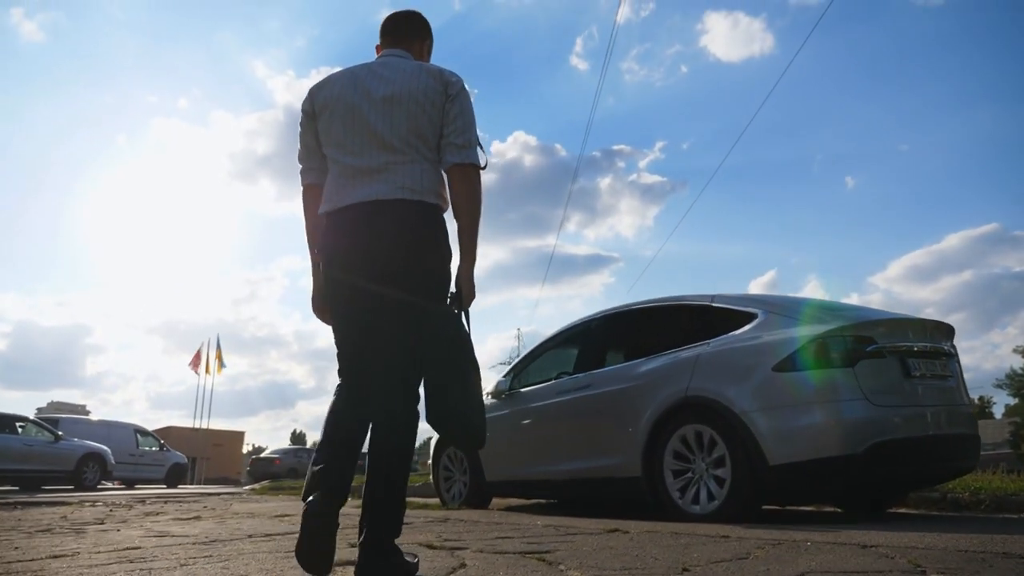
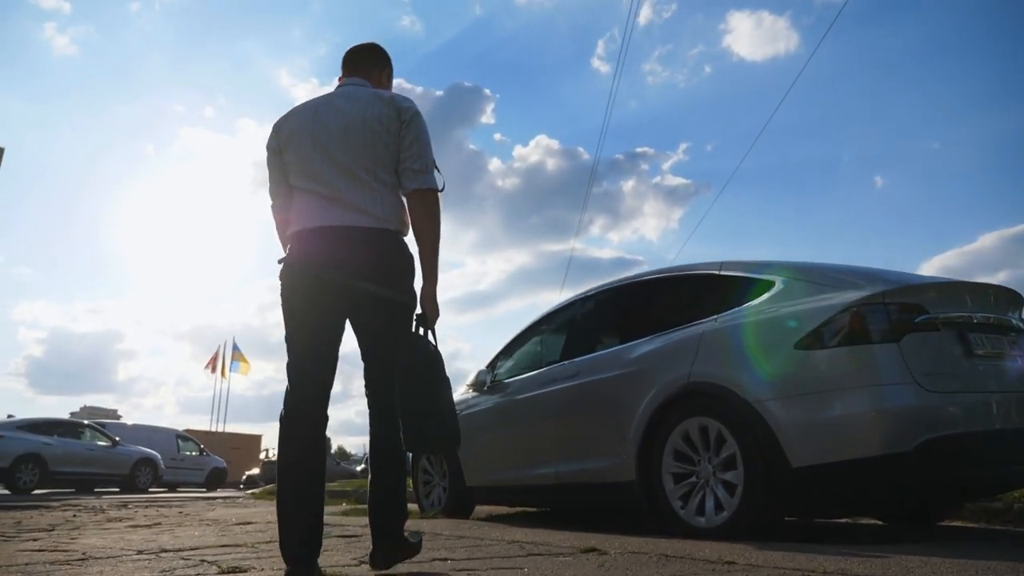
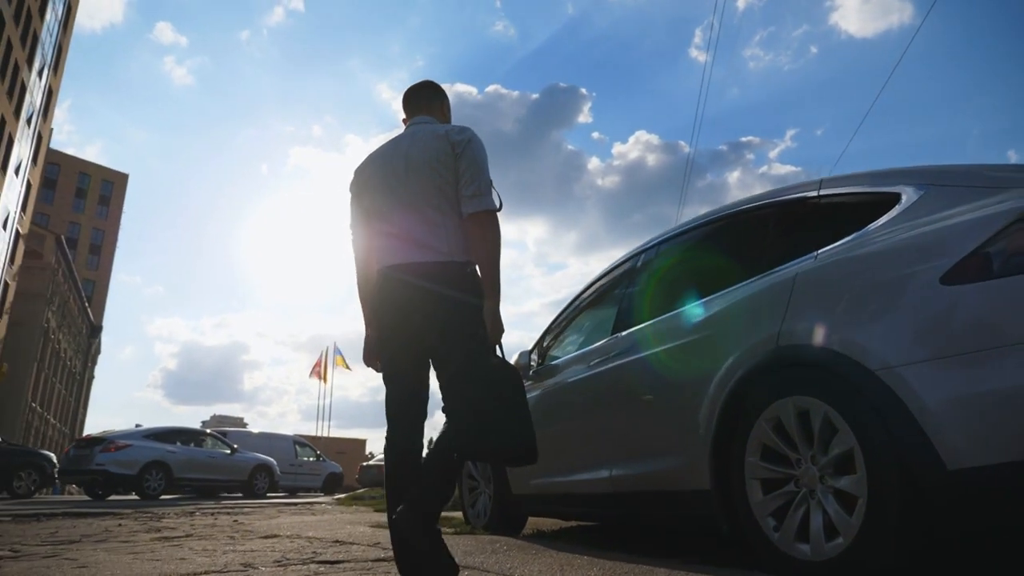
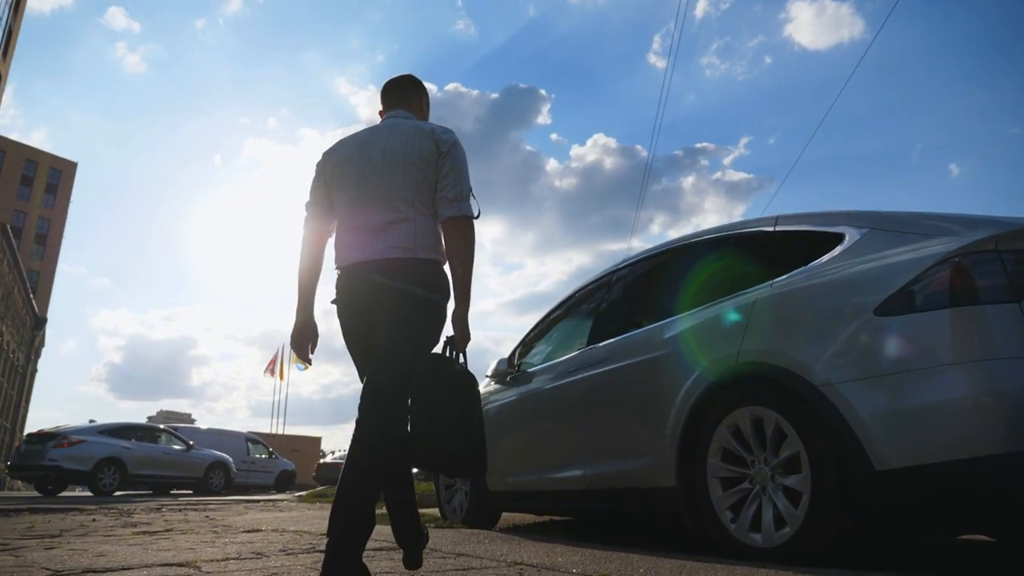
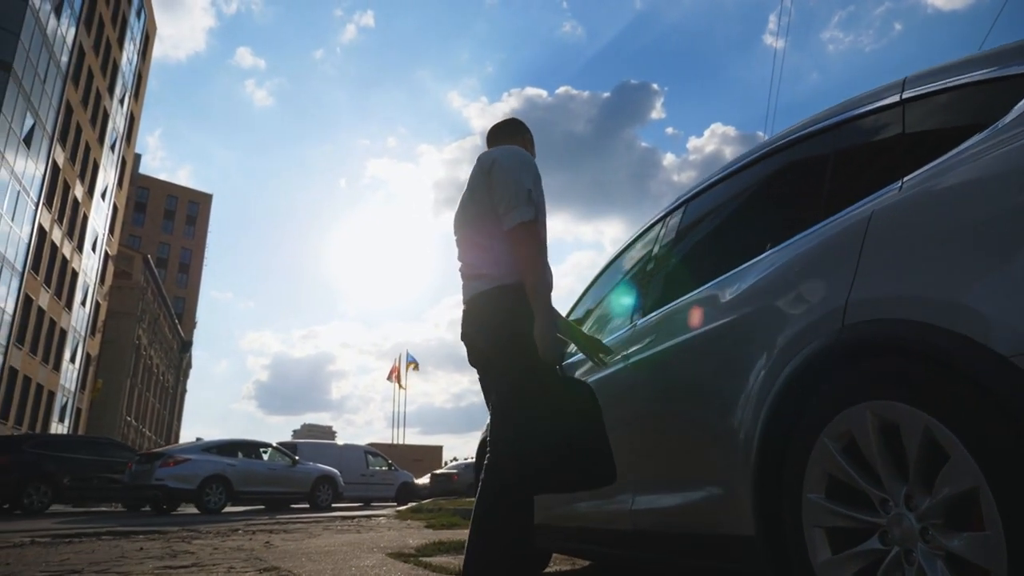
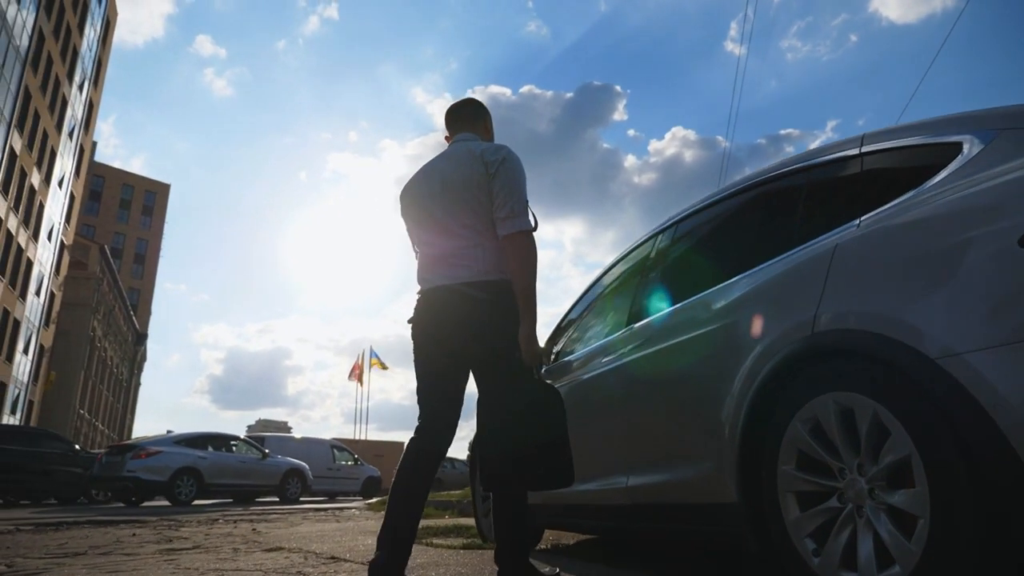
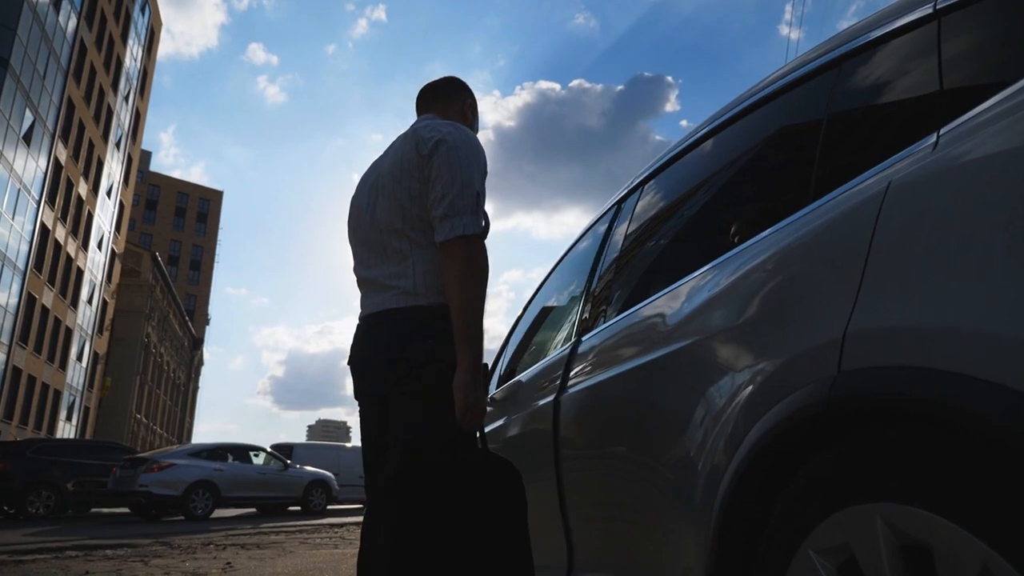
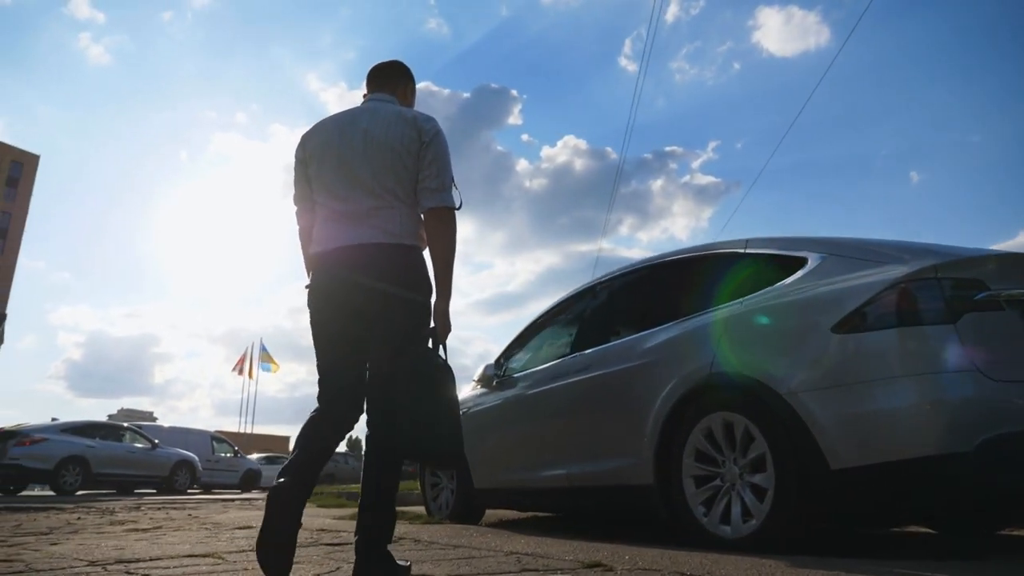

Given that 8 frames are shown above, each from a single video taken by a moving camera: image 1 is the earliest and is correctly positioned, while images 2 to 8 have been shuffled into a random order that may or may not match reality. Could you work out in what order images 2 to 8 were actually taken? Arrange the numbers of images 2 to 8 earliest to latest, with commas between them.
2, 8, 4, 3, 6, 5, 7
